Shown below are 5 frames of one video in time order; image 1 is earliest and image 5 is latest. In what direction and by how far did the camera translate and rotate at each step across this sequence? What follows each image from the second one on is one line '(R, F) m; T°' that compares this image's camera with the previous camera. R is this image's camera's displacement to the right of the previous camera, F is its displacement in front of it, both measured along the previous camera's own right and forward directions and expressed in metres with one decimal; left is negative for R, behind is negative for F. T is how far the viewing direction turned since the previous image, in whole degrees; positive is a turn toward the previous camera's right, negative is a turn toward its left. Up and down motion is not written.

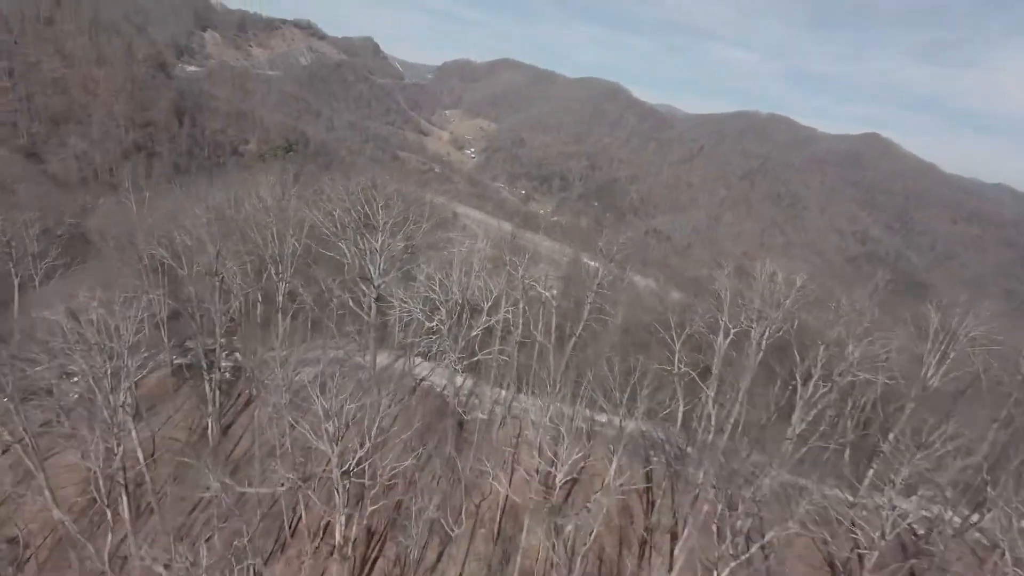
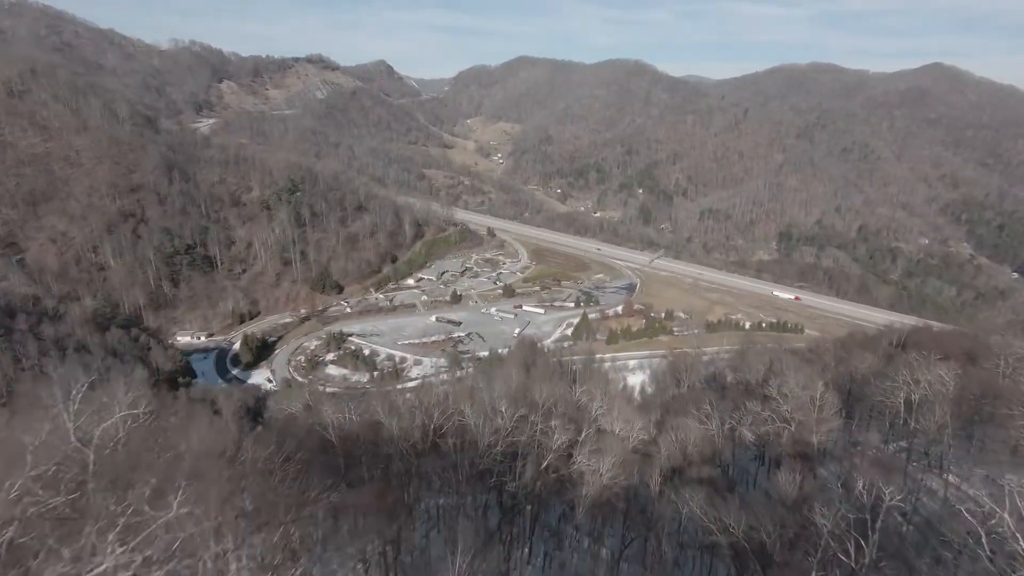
(-0.3, +5.6) m; -5°
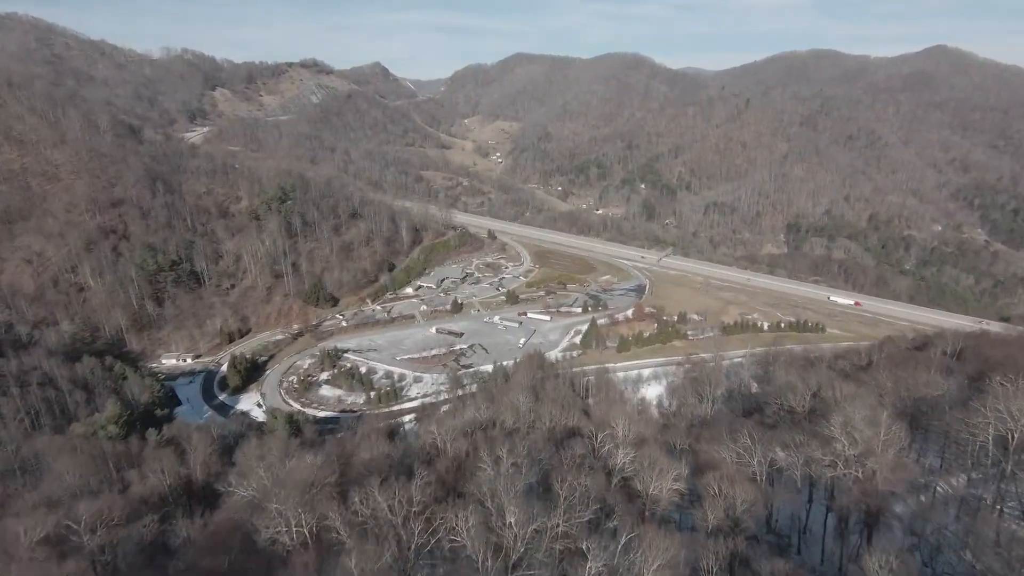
(0.0, +1.5) m; 0°
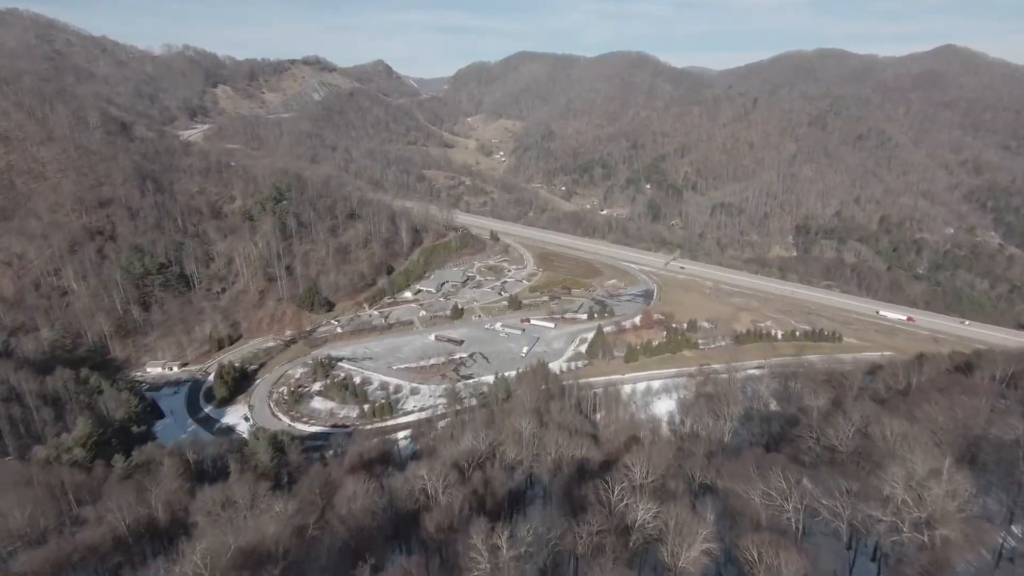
(0.0, +1.1) m; 0°
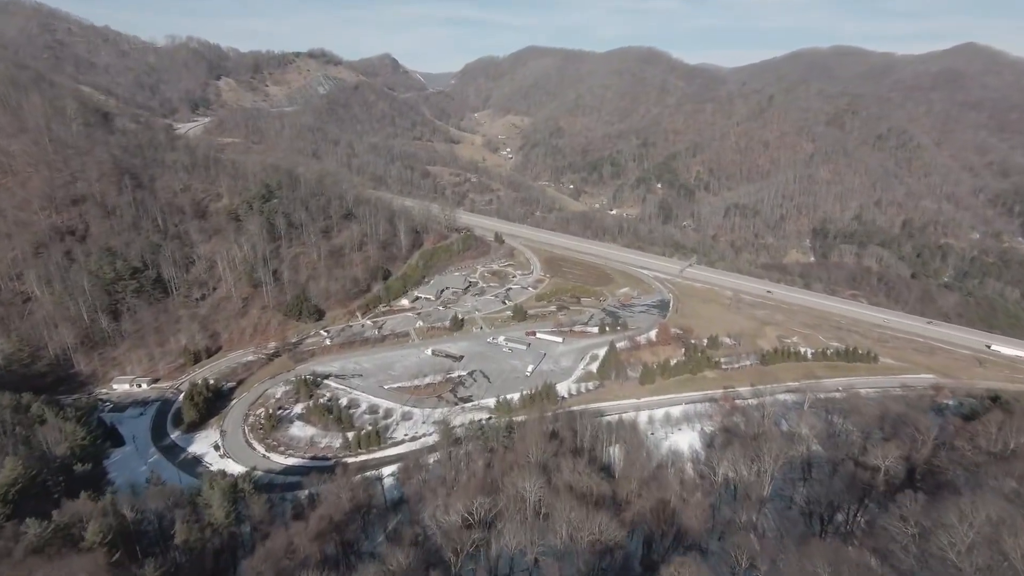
(0.0, +2.2) m; -1°
